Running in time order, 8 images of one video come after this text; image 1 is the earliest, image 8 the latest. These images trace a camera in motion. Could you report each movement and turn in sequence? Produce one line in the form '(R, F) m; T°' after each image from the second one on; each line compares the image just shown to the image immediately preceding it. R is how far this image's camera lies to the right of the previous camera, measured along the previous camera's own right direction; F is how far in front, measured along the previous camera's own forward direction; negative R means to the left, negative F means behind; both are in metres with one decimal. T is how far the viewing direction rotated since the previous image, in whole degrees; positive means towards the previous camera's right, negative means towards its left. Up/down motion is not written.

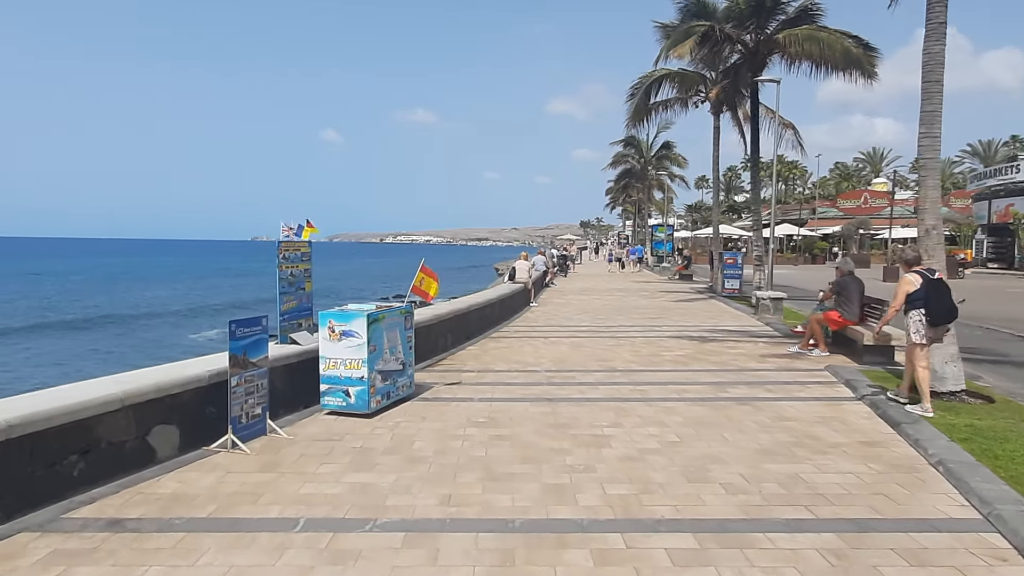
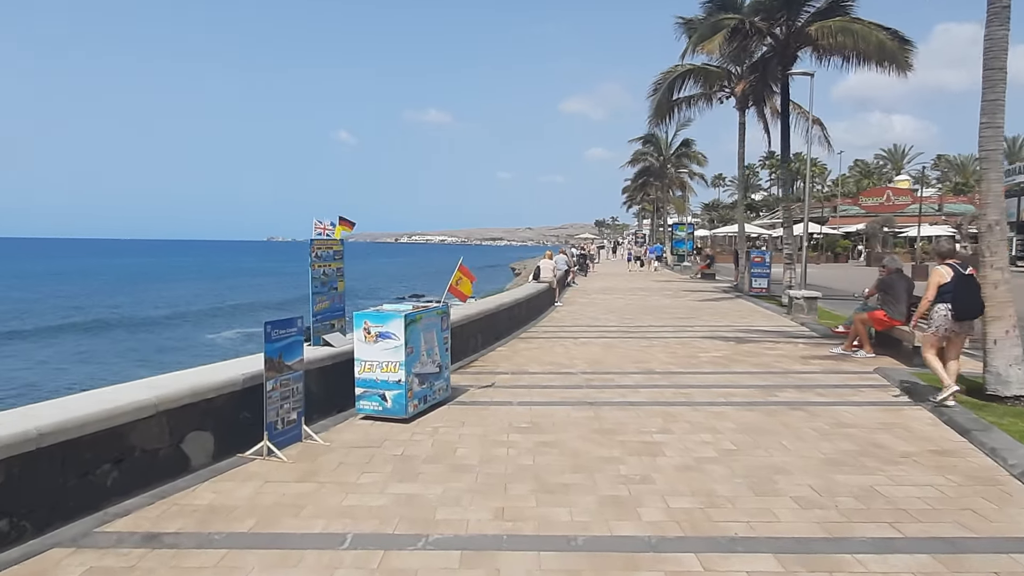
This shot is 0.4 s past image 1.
(-0.3, +0.3) m; -1°
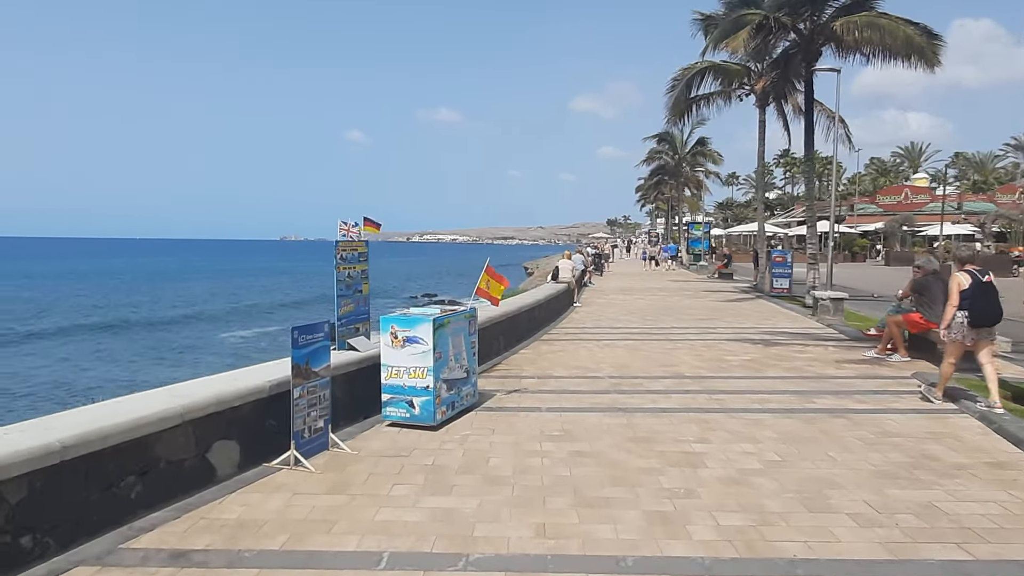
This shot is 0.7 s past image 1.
(-0.2, +0.2) m; -1°
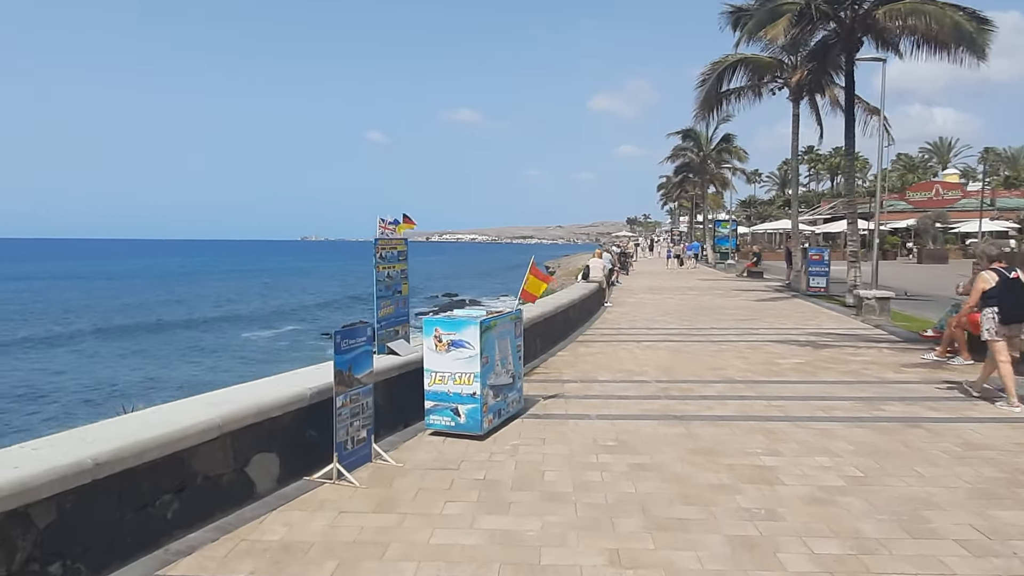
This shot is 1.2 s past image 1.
(-0.3, +0.4) m; -2°
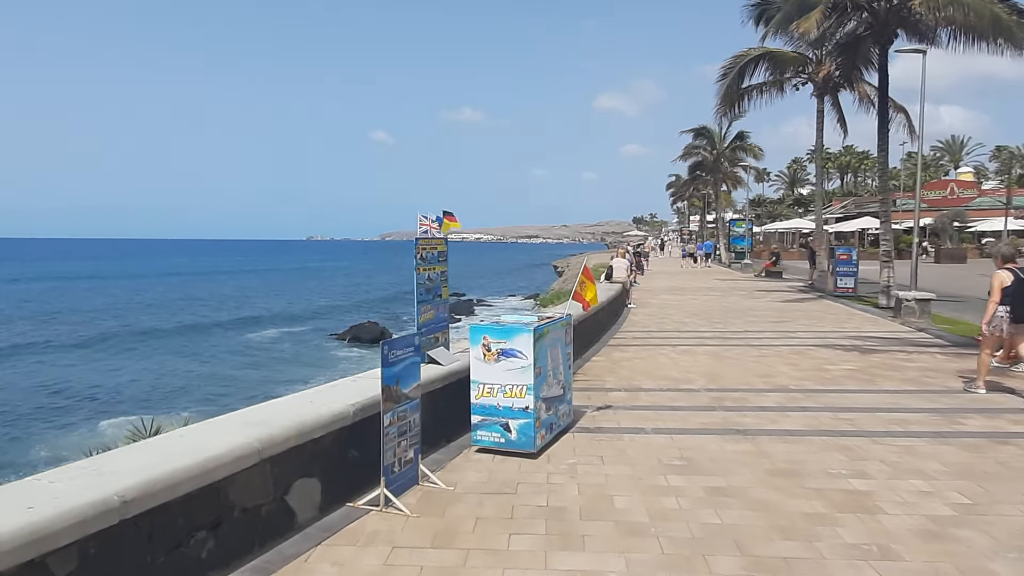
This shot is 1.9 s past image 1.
(-0.4, +0.5) m; 0°
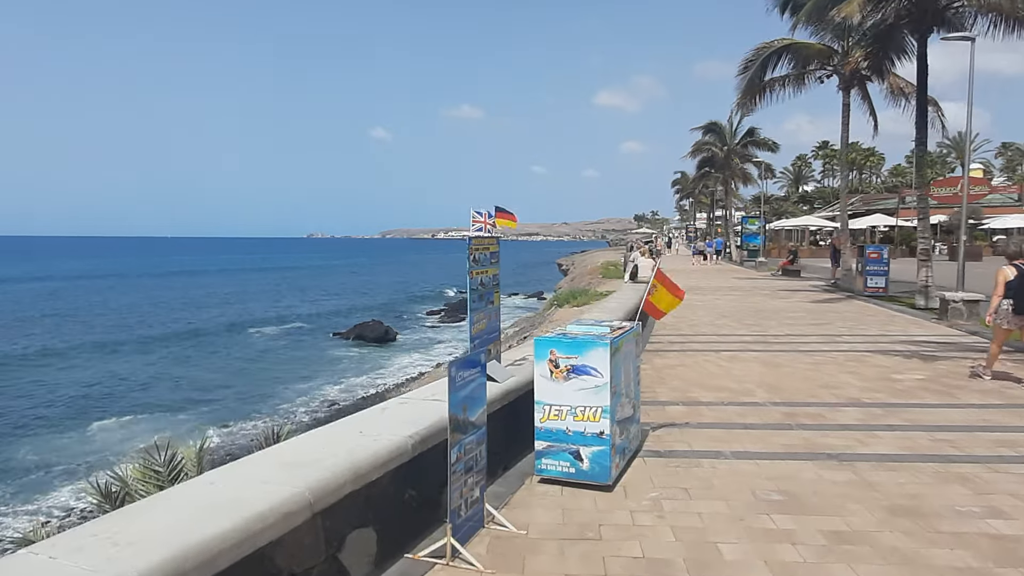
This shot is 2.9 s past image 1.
(-0.5, +0.8) m; 0°
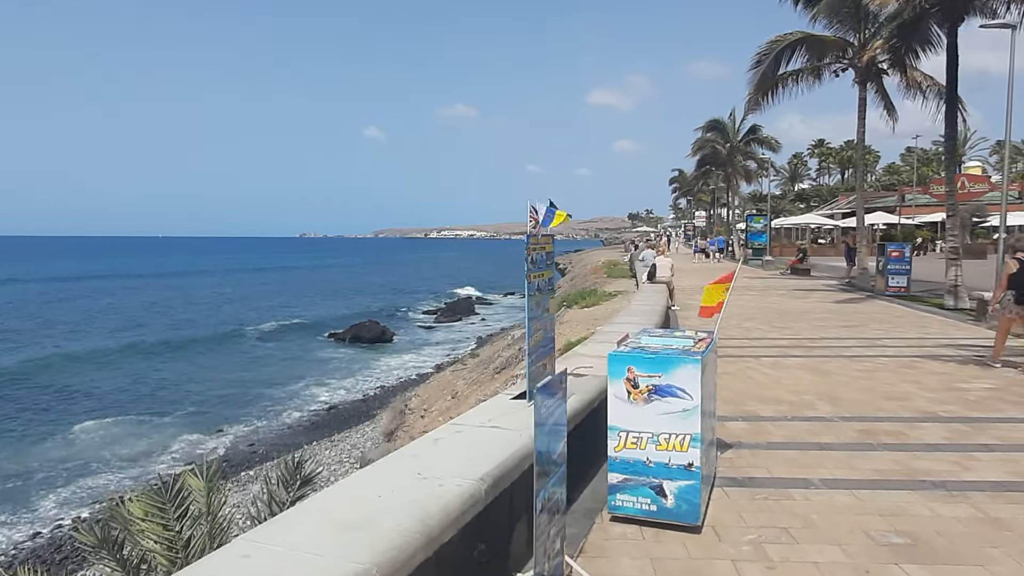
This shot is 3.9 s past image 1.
(-0.5, +0.7) m; +1°
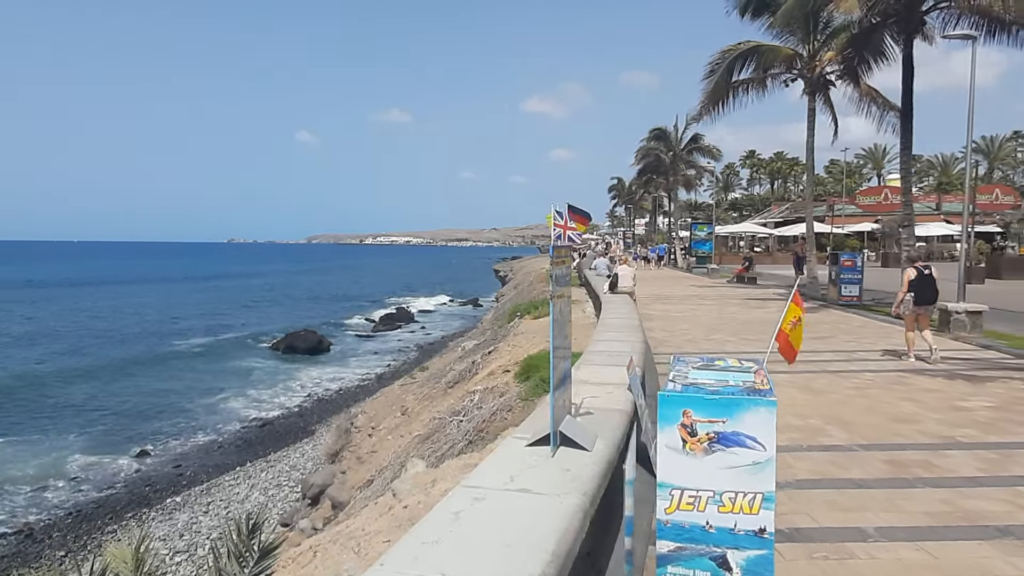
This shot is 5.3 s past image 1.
(-0.5, +0.9) m; +5°
